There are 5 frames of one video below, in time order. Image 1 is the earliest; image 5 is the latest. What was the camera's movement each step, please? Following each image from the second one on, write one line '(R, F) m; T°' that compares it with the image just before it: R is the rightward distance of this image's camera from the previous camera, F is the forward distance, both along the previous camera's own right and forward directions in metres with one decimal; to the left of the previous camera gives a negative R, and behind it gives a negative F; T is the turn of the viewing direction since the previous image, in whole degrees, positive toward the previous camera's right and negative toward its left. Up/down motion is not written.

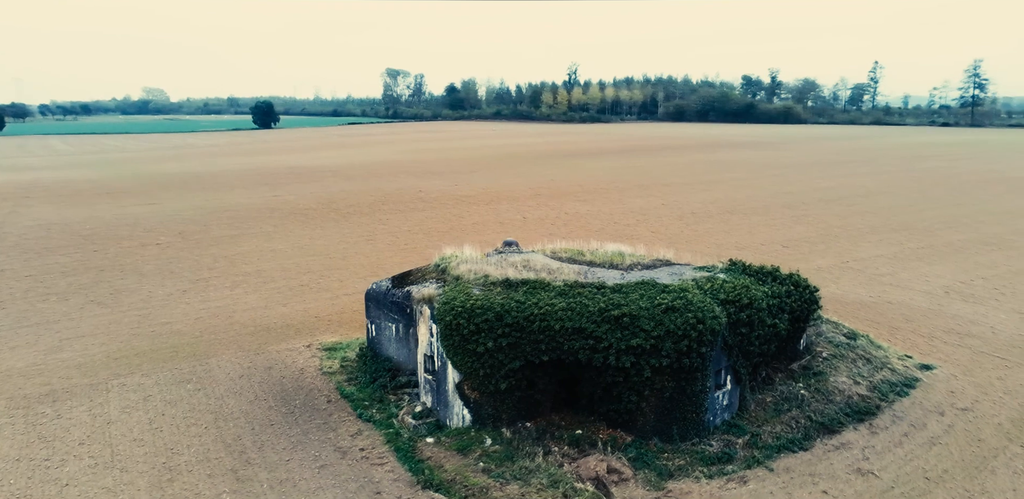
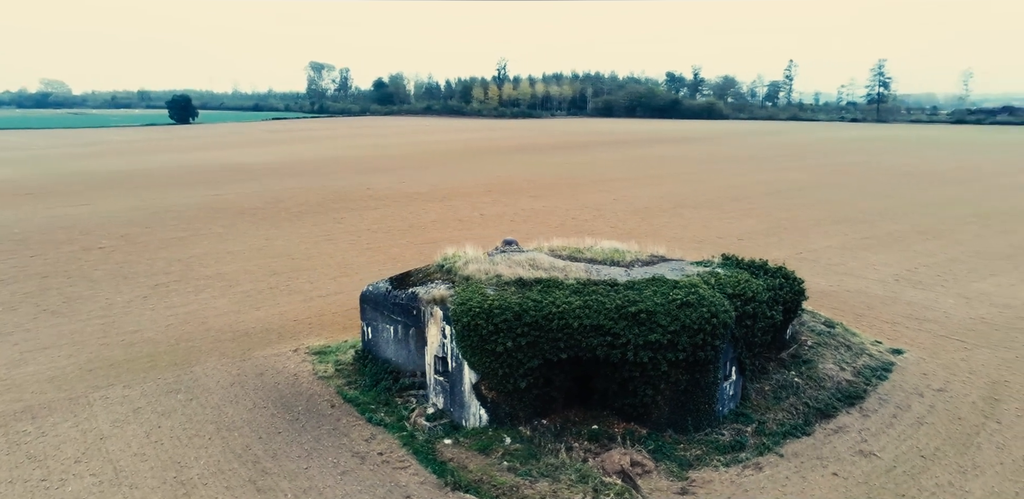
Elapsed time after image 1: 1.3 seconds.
(-1.2, 0.0) m; +6°
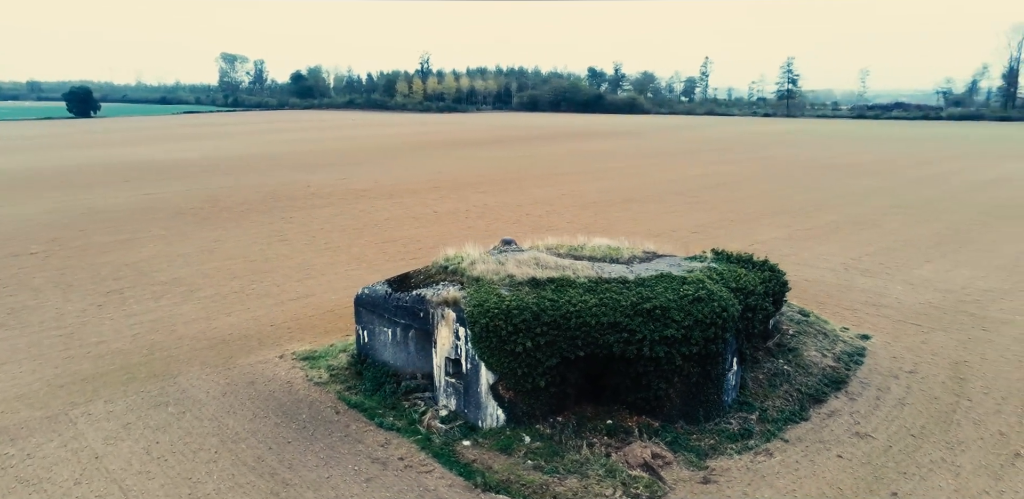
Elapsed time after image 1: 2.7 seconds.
(-1.3, 0.0) m; +6°
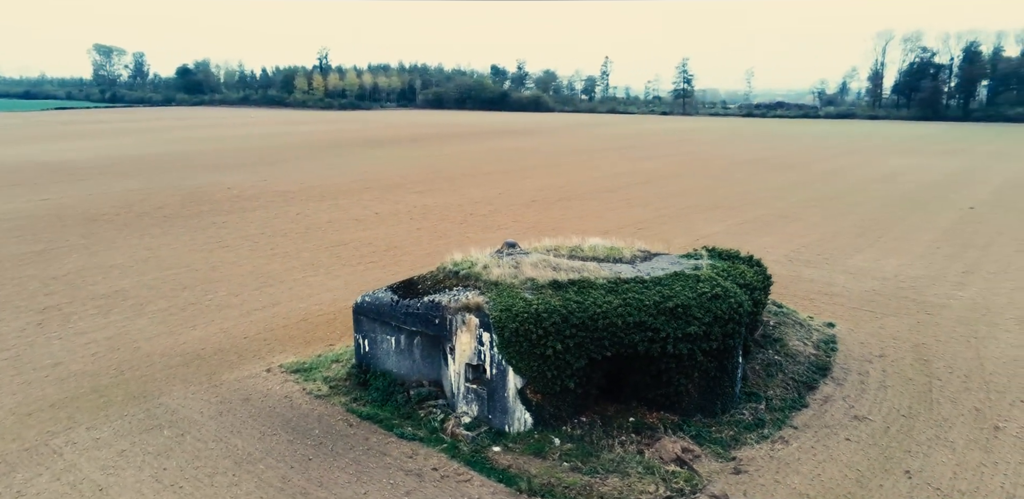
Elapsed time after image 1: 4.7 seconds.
(-1.7, +0.2) m; +8°
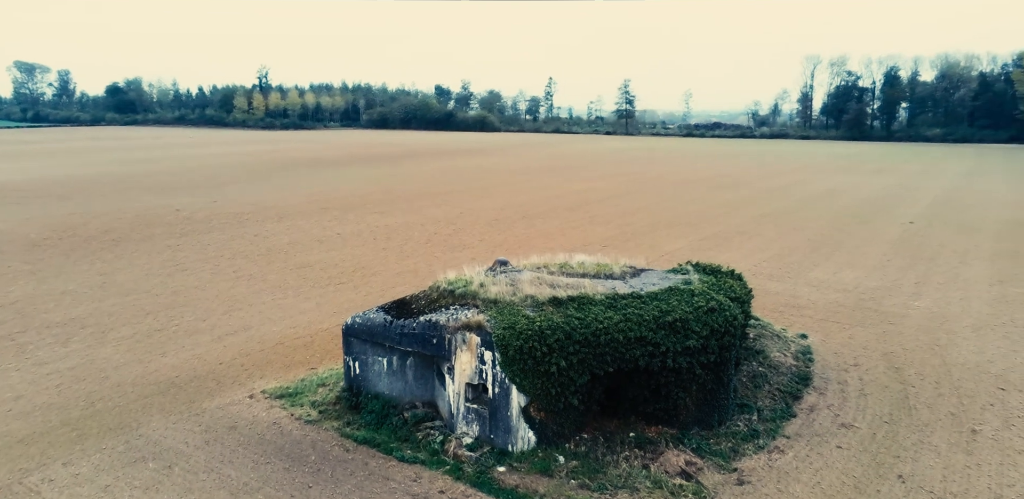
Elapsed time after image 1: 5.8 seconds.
(-0.8, +0.1) m; +5°
